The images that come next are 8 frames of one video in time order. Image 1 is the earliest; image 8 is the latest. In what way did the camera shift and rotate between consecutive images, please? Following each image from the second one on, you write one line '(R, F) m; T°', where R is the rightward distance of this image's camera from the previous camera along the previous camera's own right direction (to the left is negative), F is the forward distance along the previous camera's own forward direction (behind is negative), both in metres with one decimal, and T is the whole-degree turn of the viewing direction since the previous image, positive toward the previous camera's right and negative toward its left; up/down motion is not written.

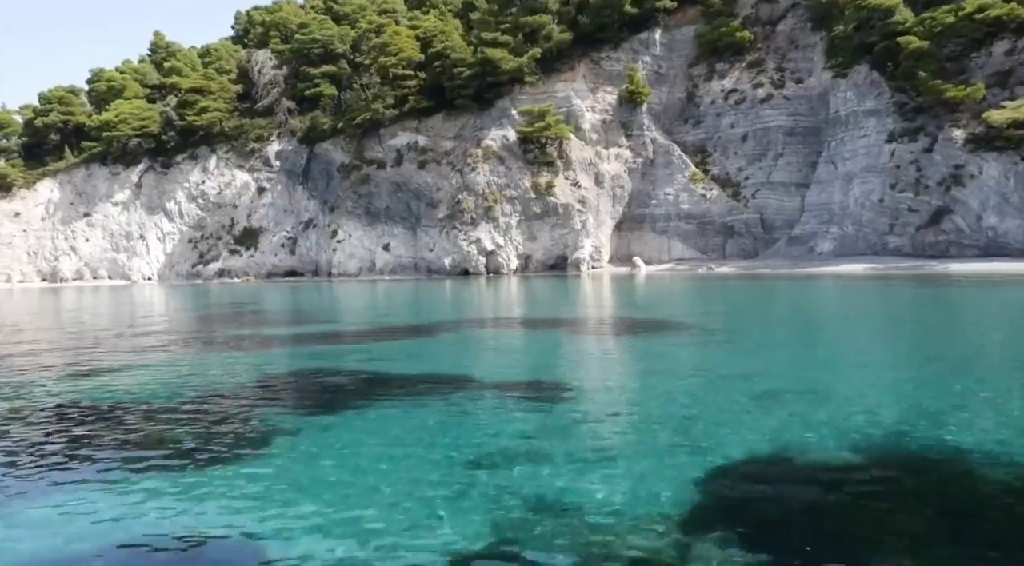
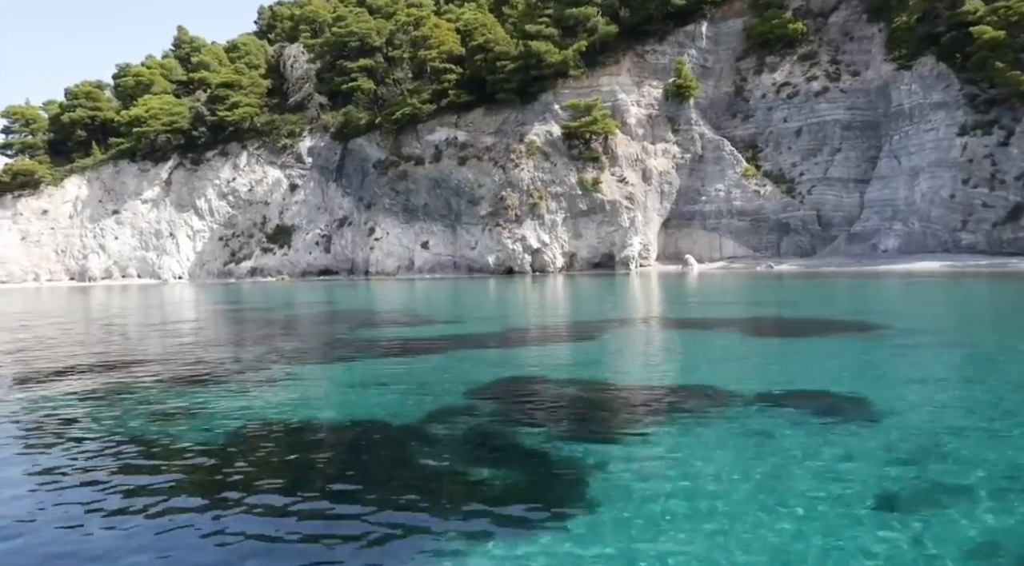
(-2.3, +1.0) m; 0°
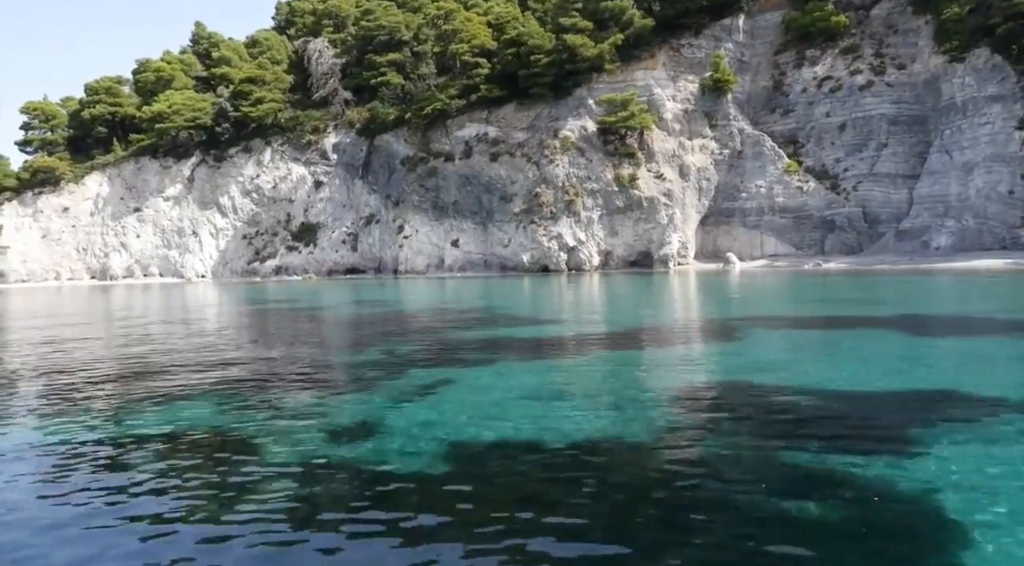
(-1.7, +0.9) m; 0°
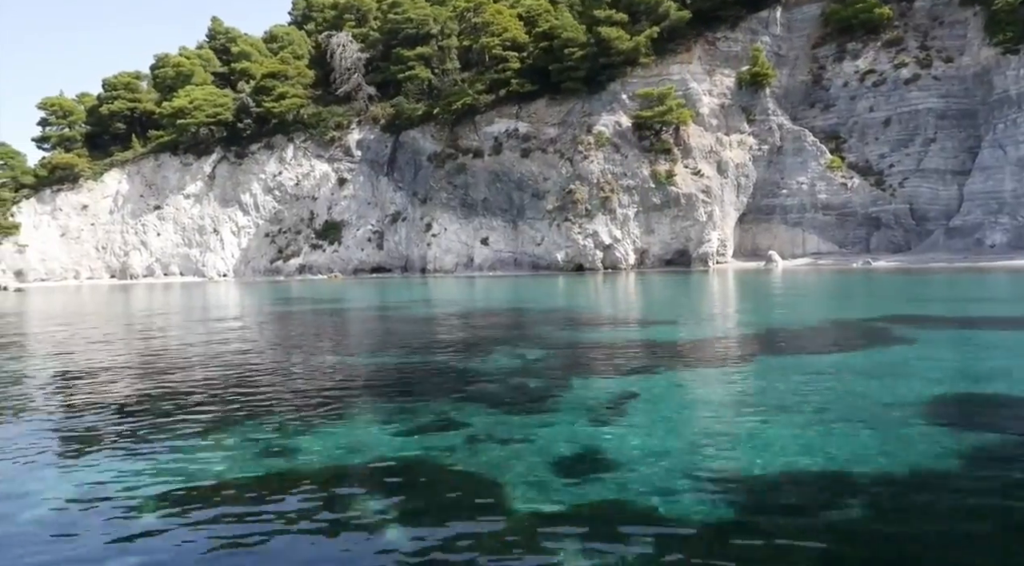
(-1.6, +1.0) m; 0°
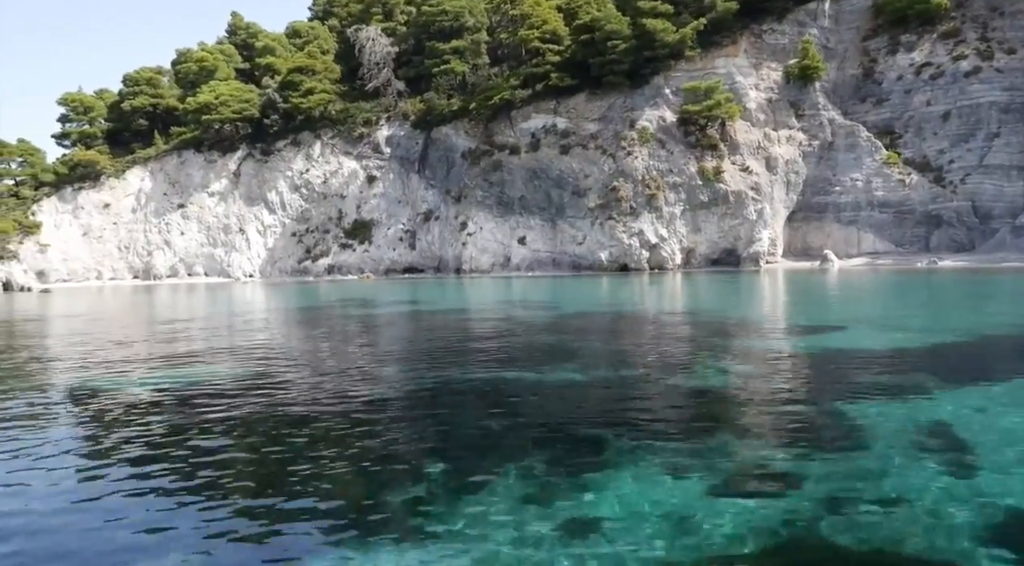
(-2.0, +1.4) m; 0°
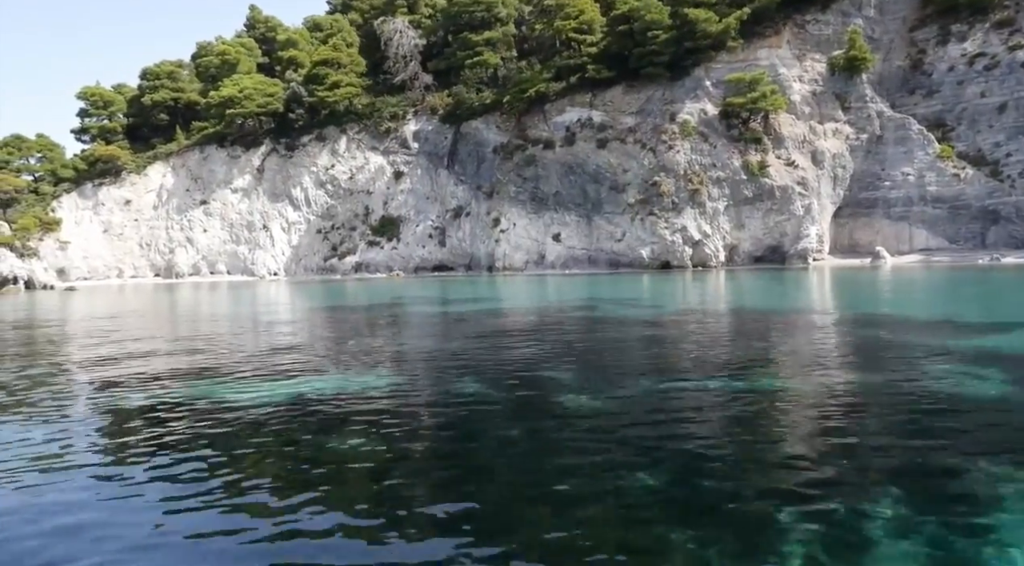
(-1.7, +1.2) m; 0°
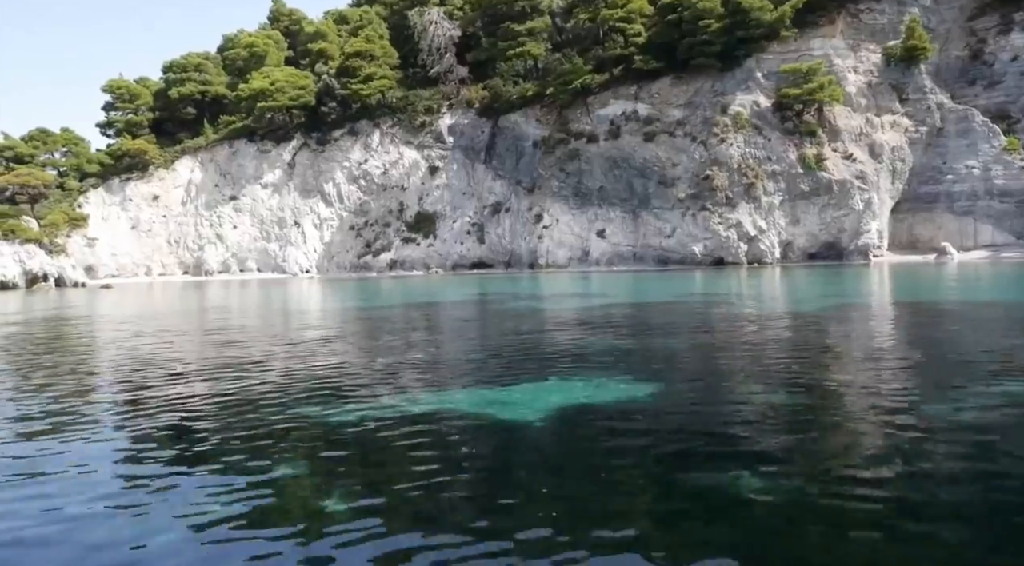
(-2.2, +1.2) m; 0°
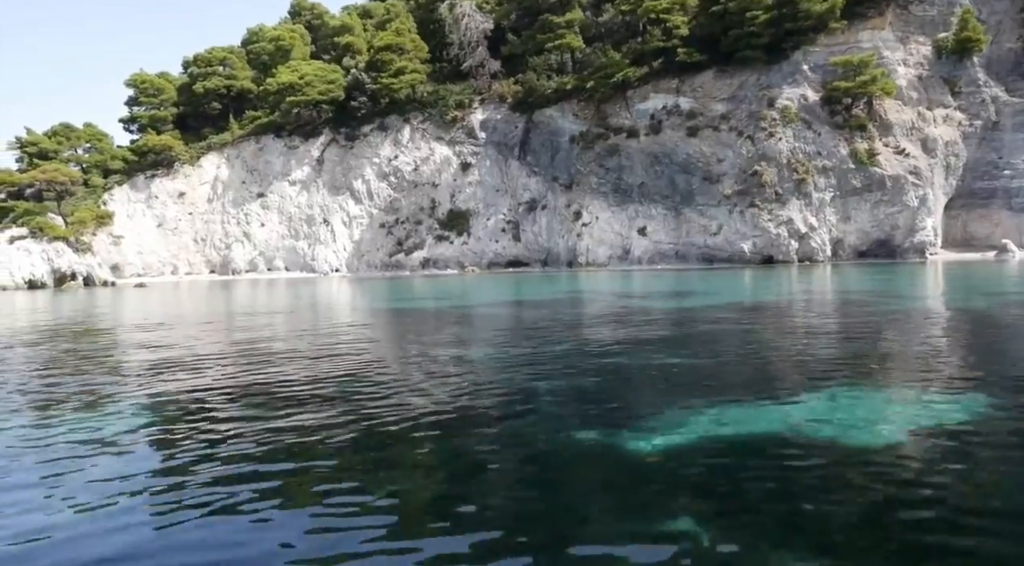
(-2.0, +1.0) m; 0°
